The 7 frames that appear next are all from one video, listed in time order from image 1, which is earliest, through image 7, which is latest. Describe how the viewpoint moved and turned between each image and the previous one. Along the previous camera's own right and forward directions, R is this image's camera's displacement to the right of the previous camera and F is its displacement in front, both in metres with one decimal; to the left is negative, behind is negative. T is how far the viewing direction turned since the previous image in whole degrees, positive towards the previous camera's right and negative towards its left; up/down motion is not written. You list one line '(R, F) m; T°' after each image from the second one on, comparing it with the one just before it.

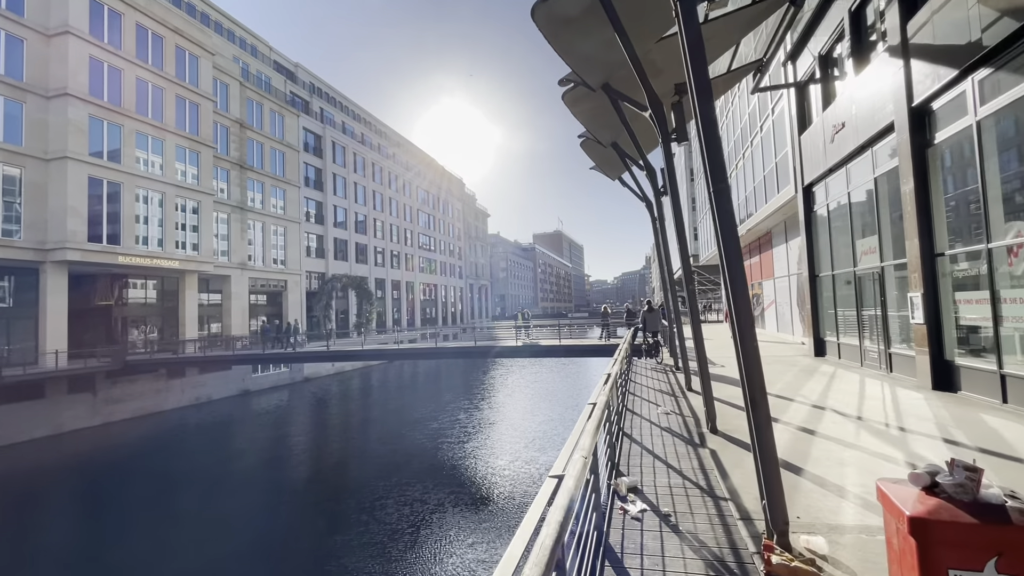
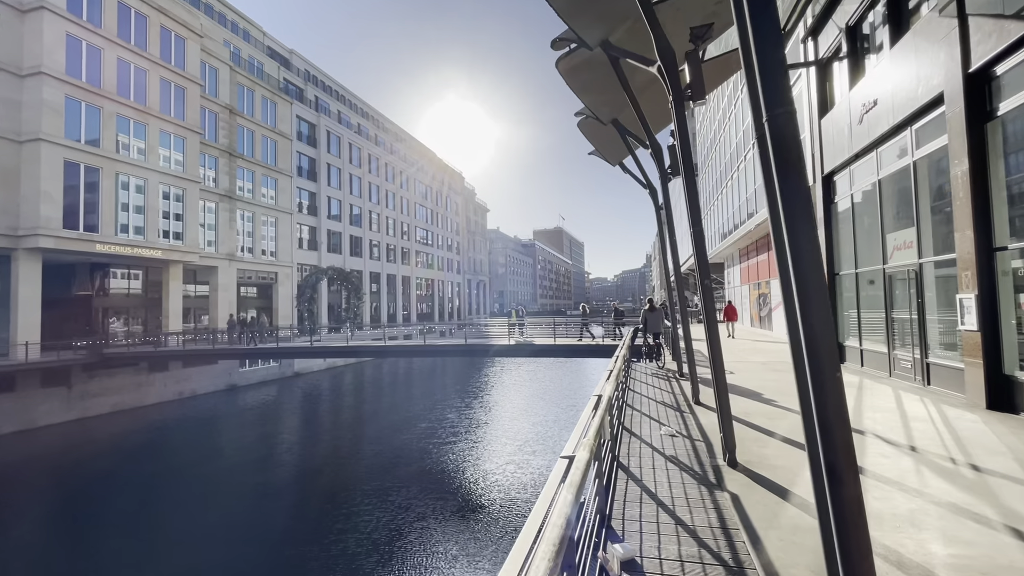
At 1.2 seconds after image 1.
(+0.2, +1.0) m; 0°
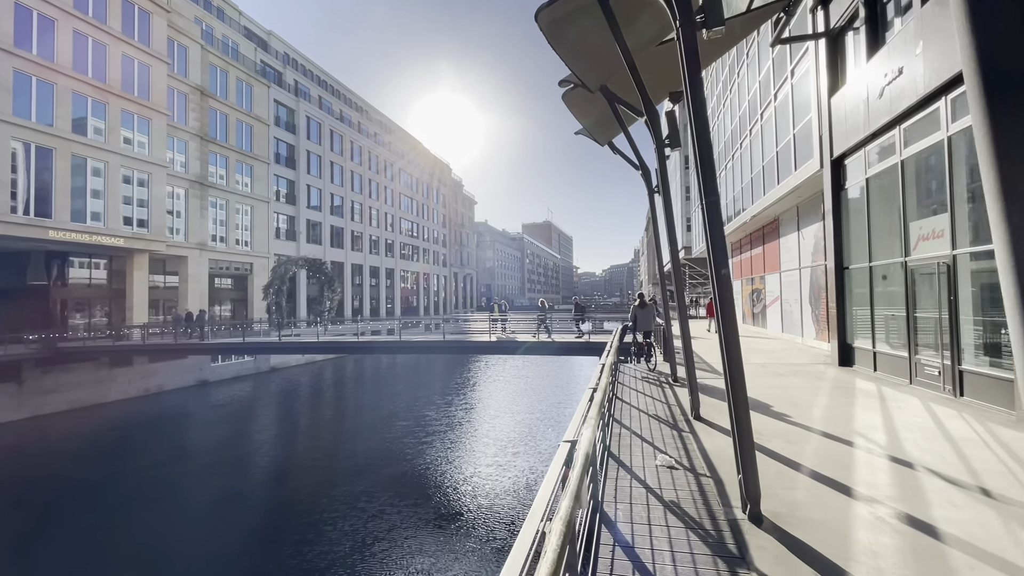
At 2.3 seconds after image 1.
(+0.2, +1.0) m; +1°
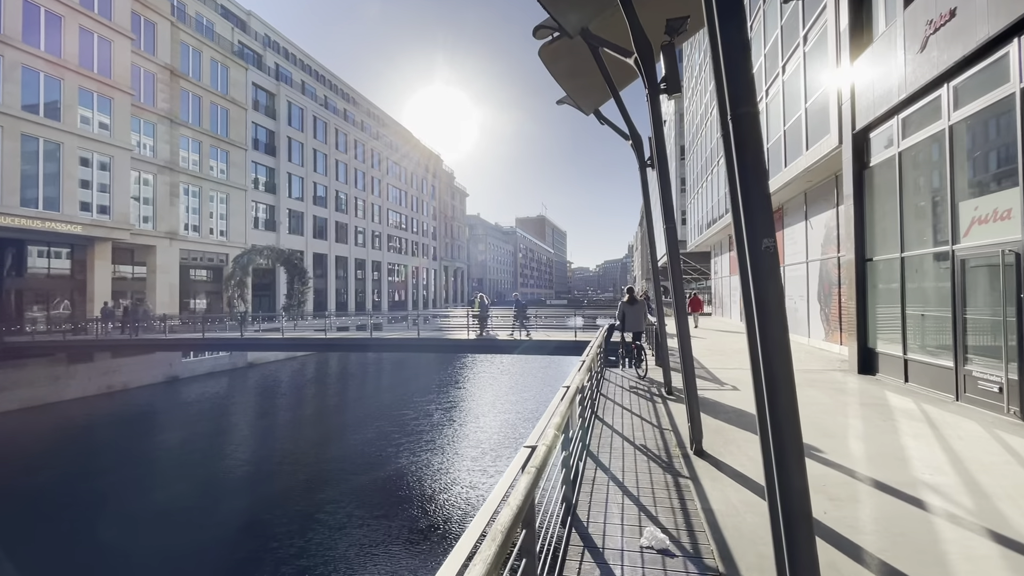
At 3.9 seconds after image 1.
(+0.4, +1.3) m; +1°
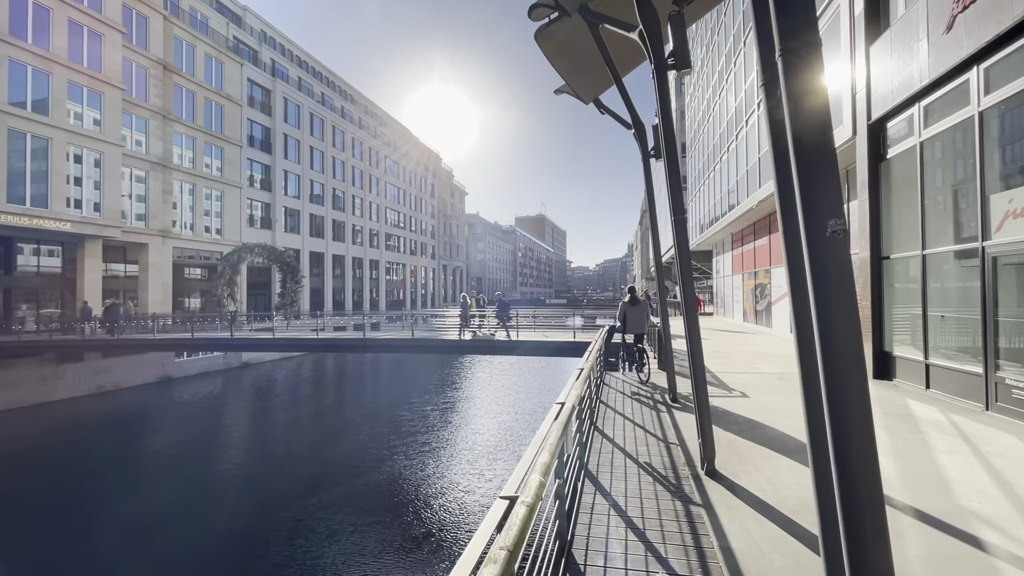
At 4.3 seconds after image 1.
(+0.1, +0.4) m; 0°
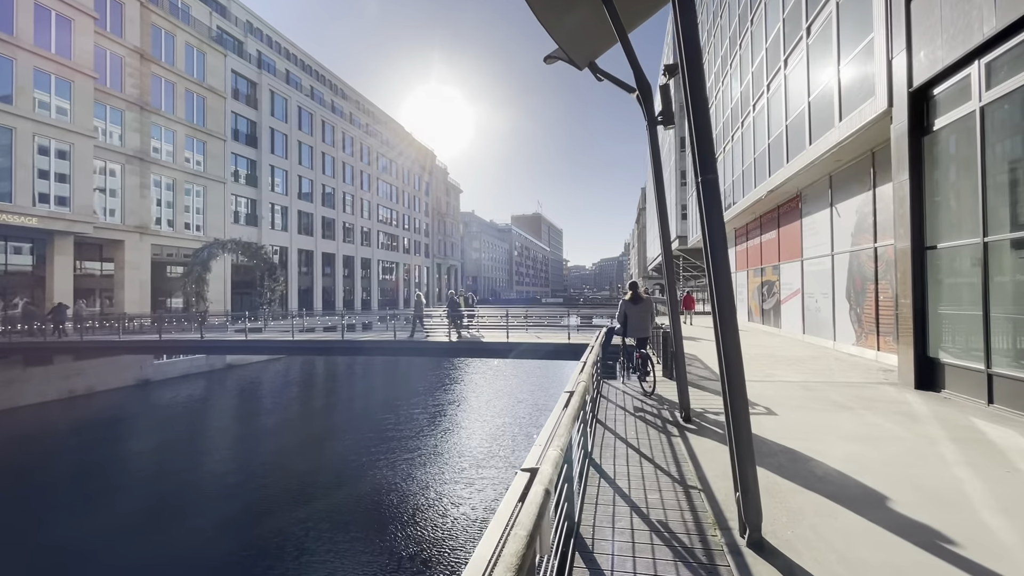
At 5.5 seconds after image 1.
(+0.2, +1.1) m; 0°
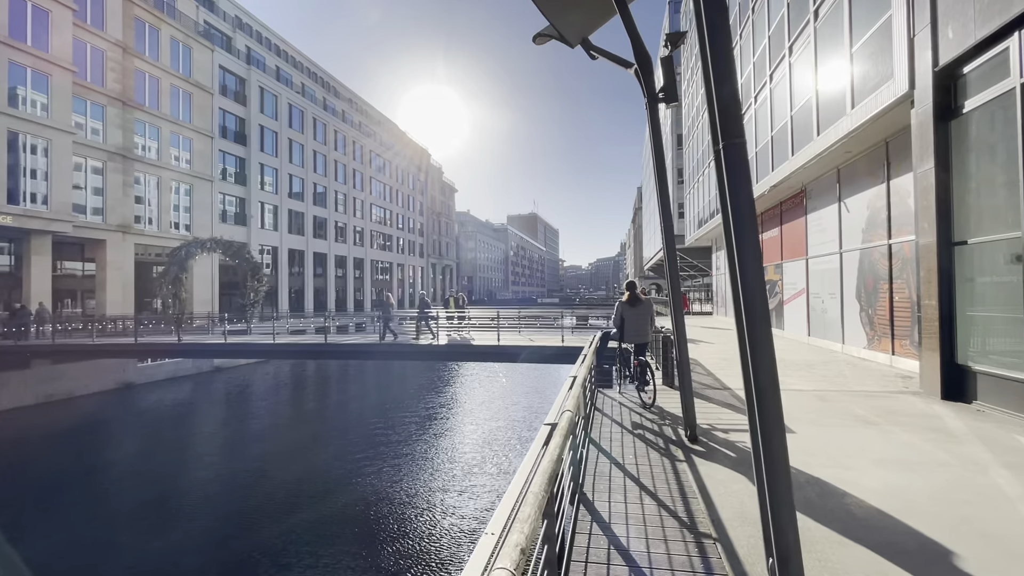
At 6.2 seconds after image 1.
(+0.1, +0.6) m; 0°
